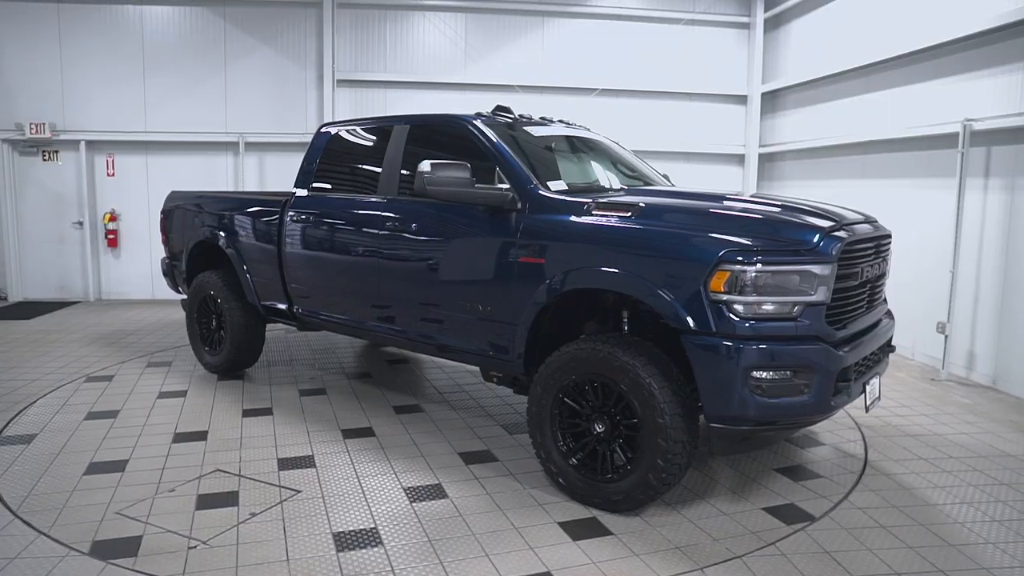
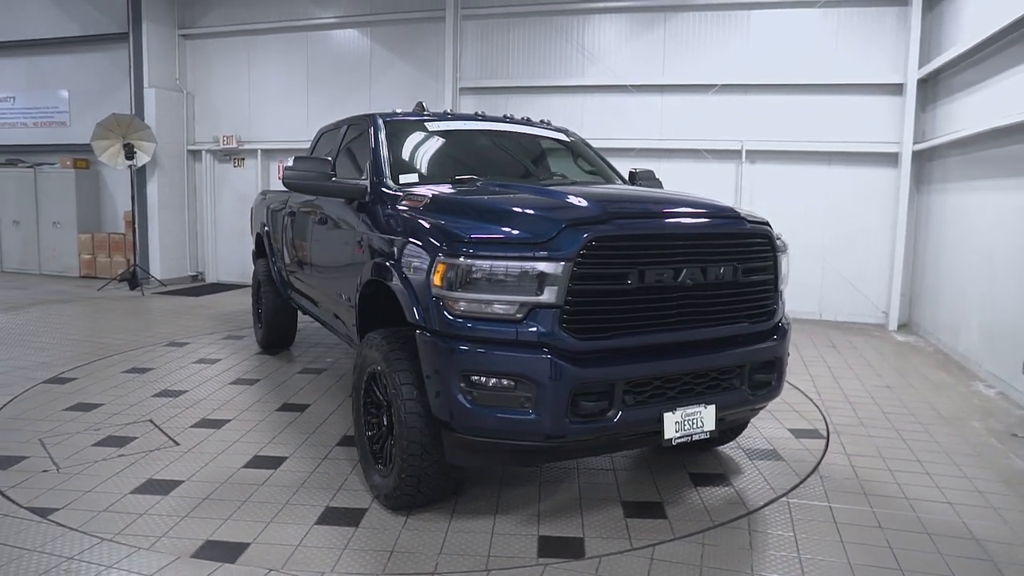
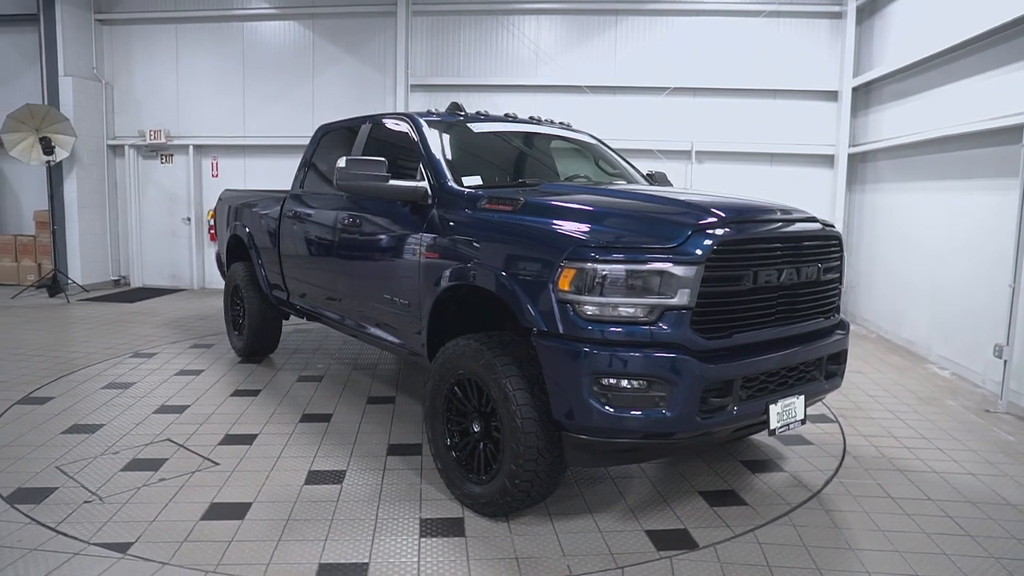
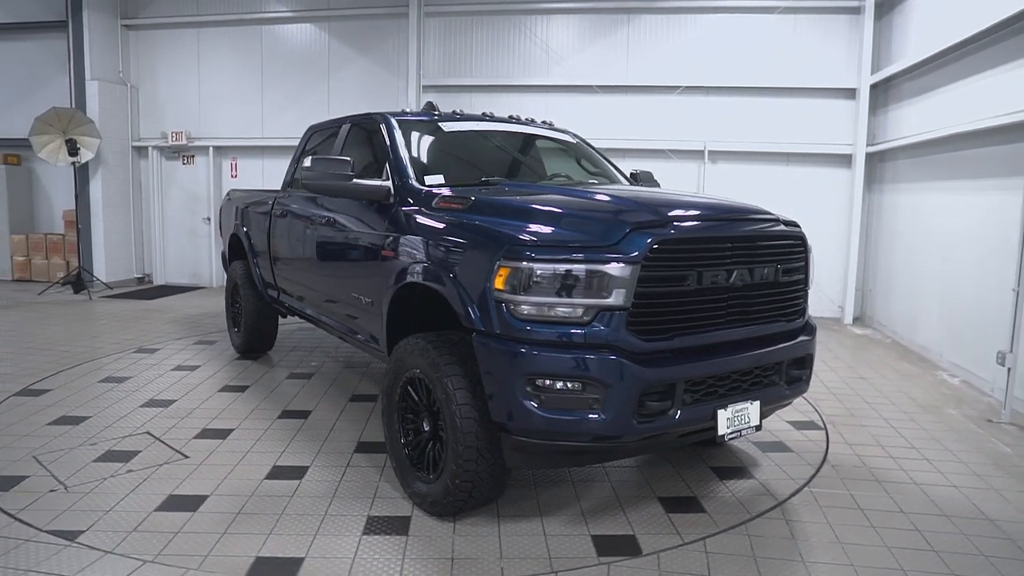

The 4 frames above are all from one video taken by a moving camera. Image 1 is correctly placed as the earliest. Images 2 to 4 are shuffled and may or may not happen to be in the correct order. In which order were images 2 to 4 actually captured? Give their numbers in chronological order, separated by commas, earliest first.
3, 4, 2
